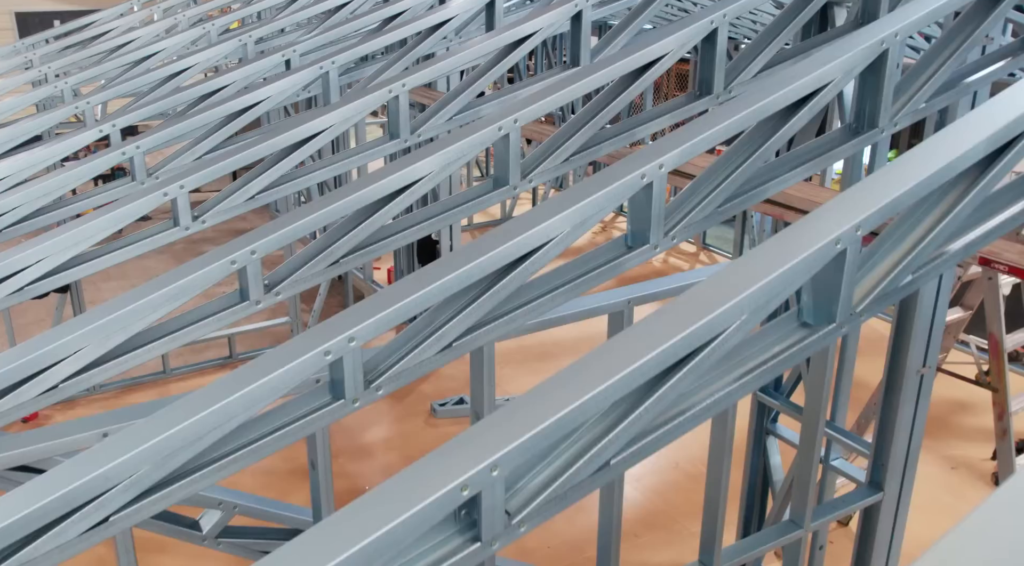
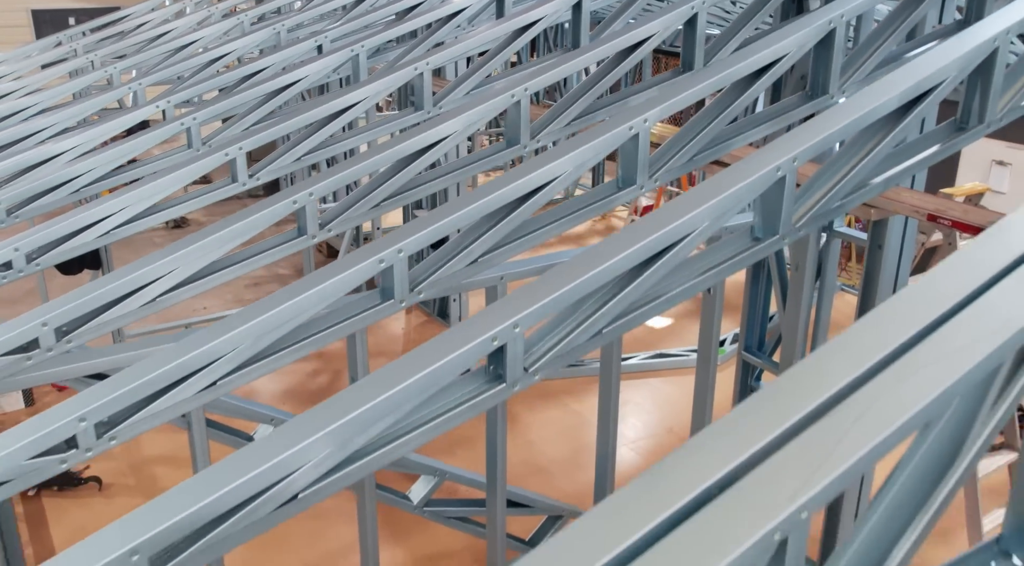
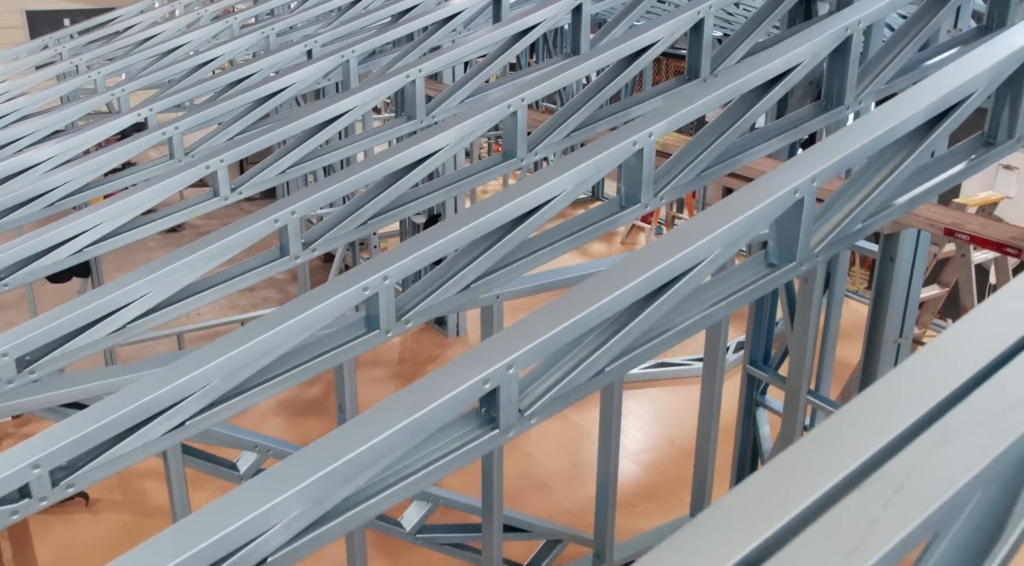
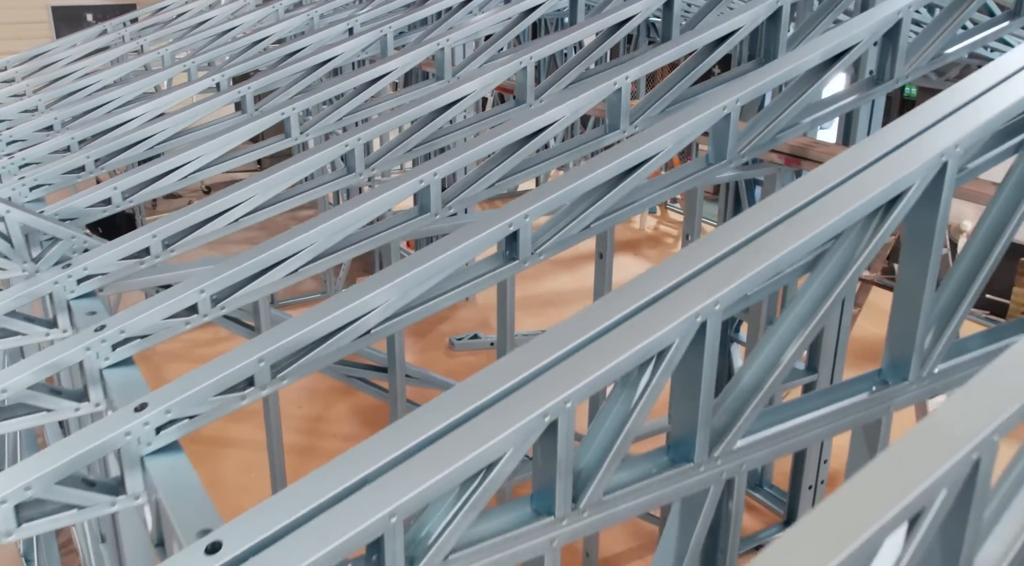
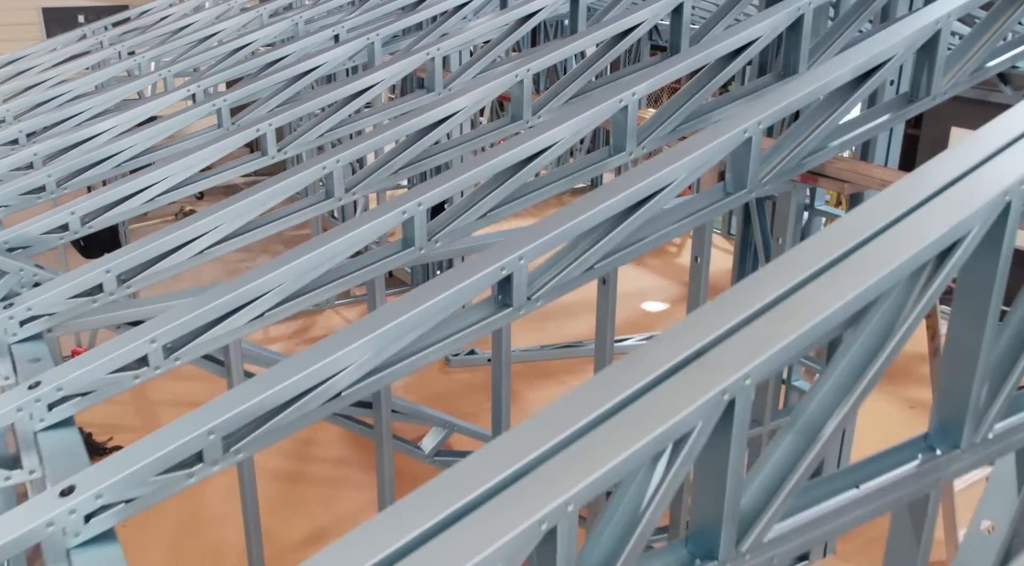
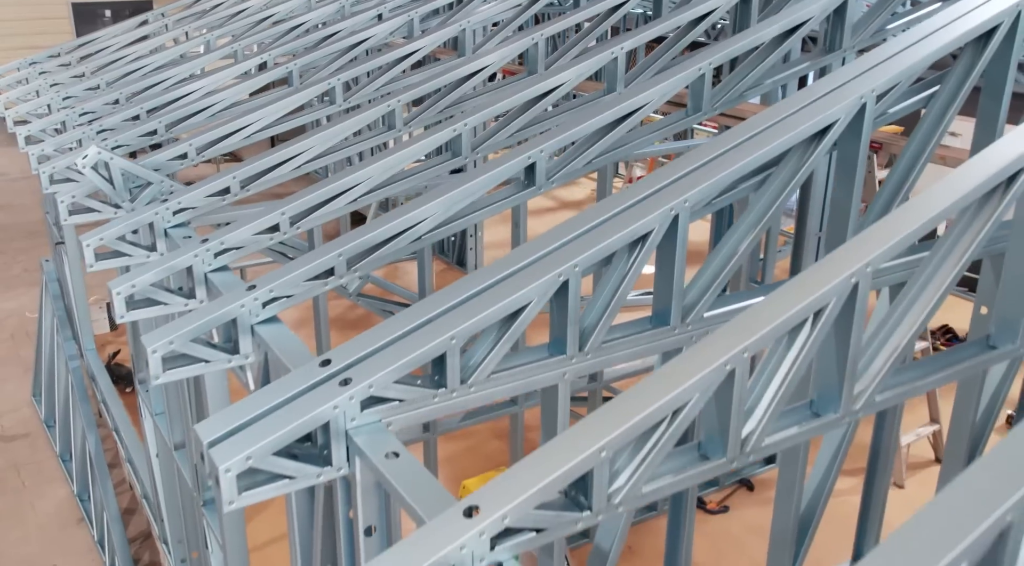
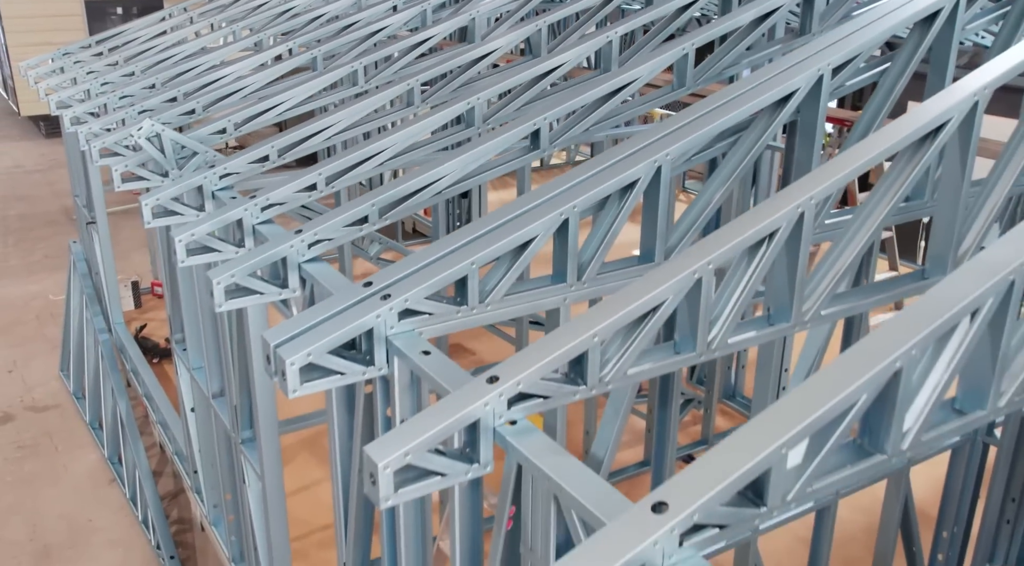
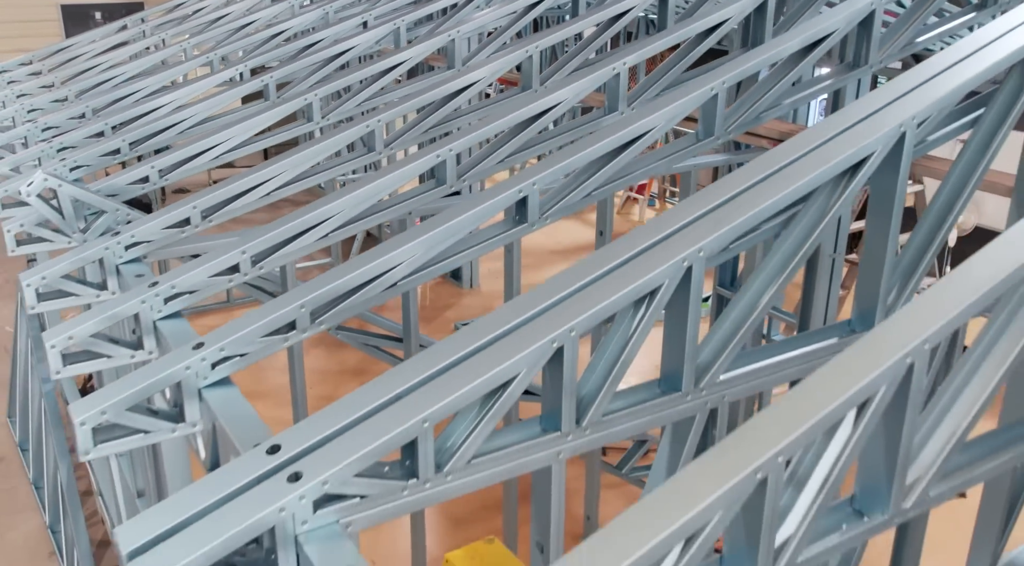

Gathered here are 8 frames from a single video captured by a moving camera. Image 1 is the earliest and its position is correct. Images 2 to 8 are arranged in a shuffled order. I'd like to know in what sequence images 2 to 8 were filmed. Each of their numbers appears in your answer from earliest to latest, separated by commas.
3, 2, 5, 4, 8, 6, 7
